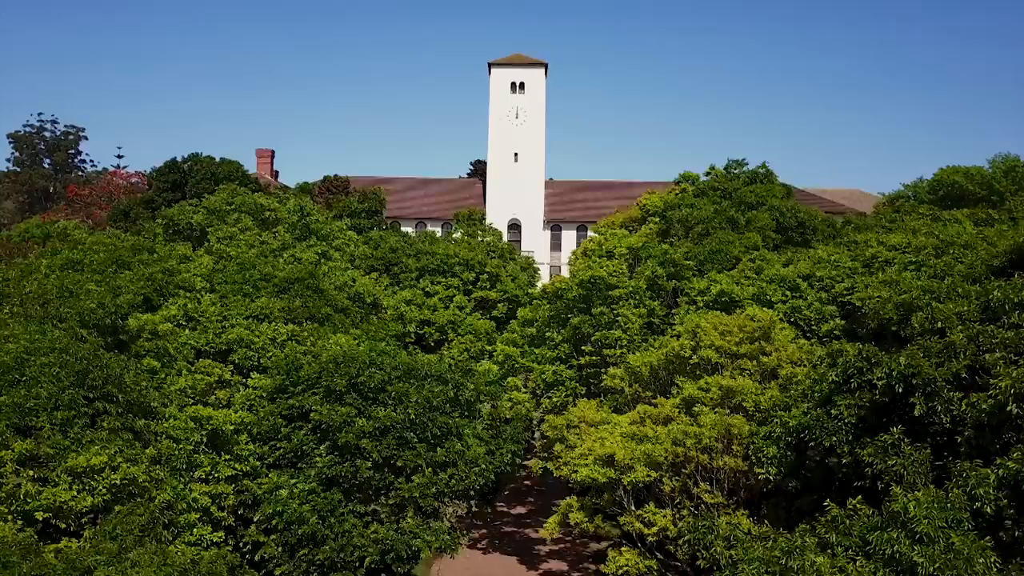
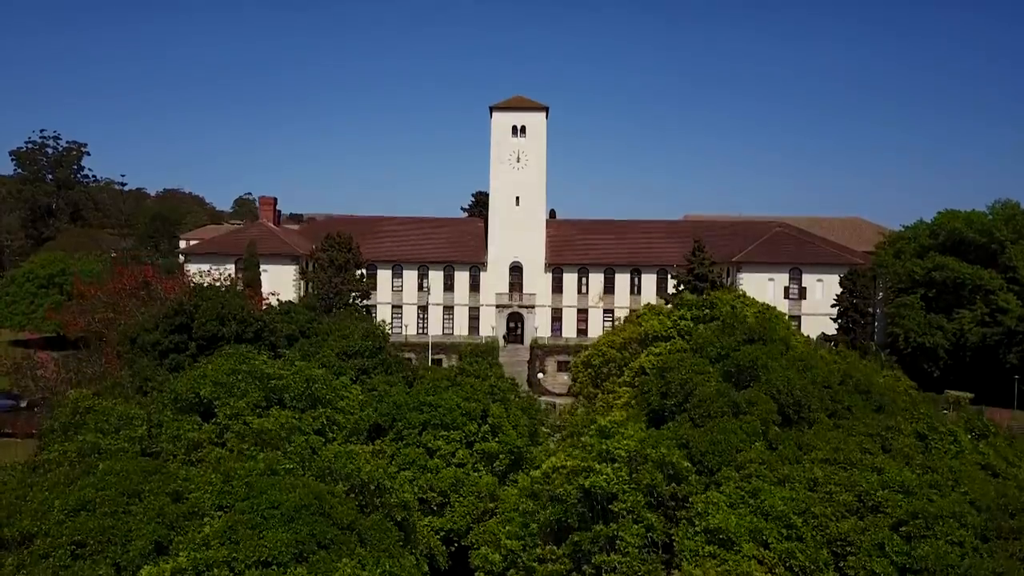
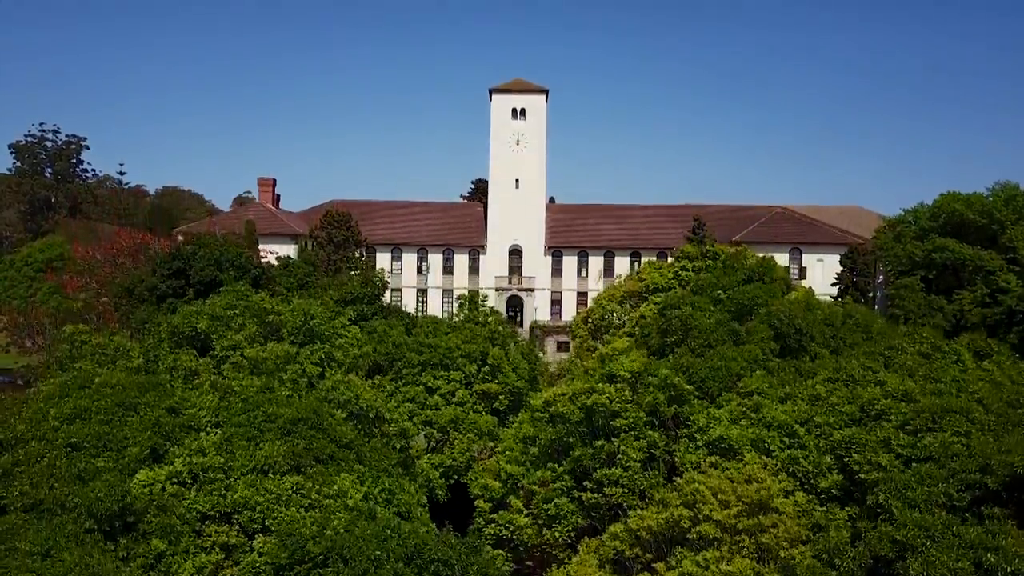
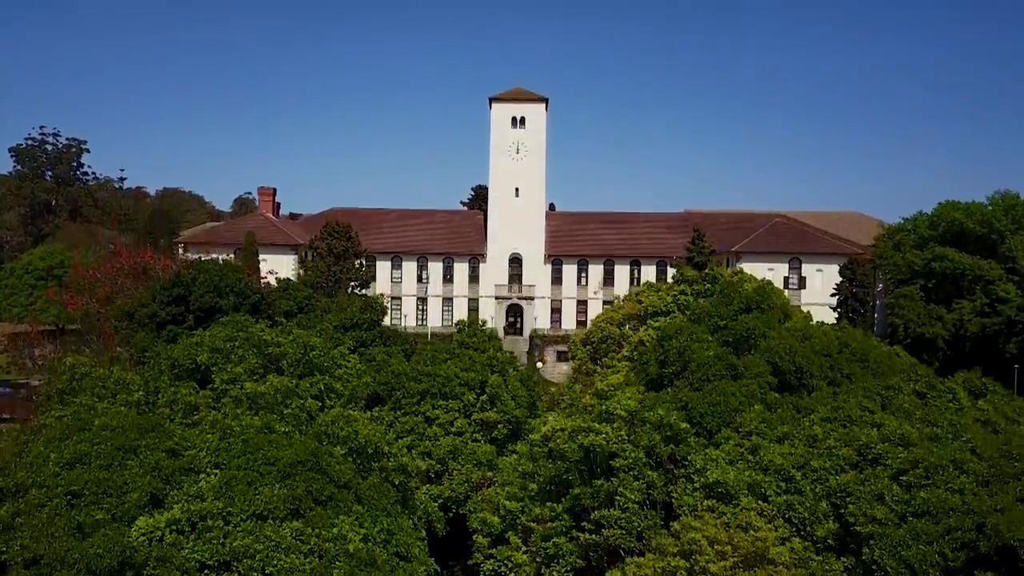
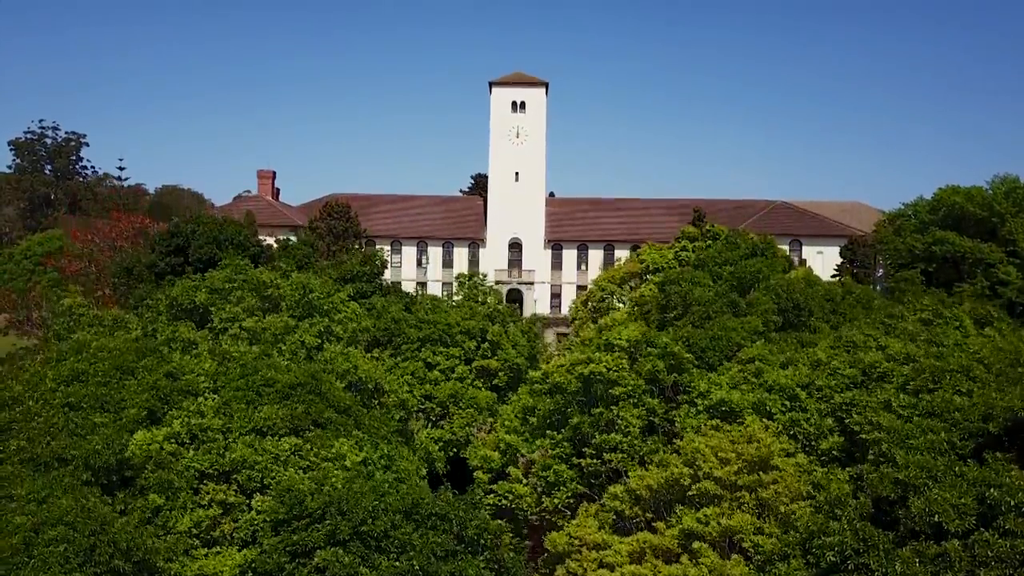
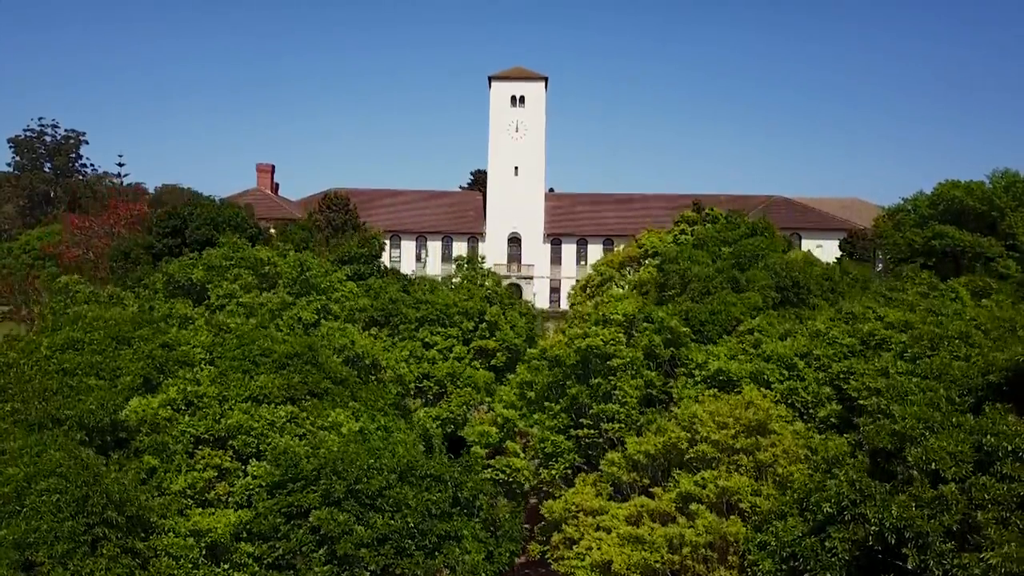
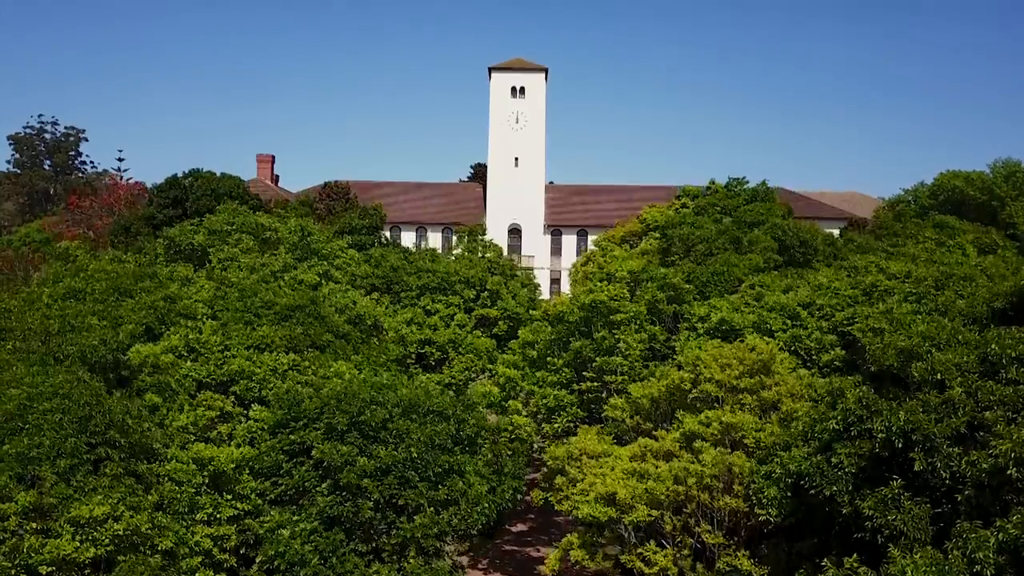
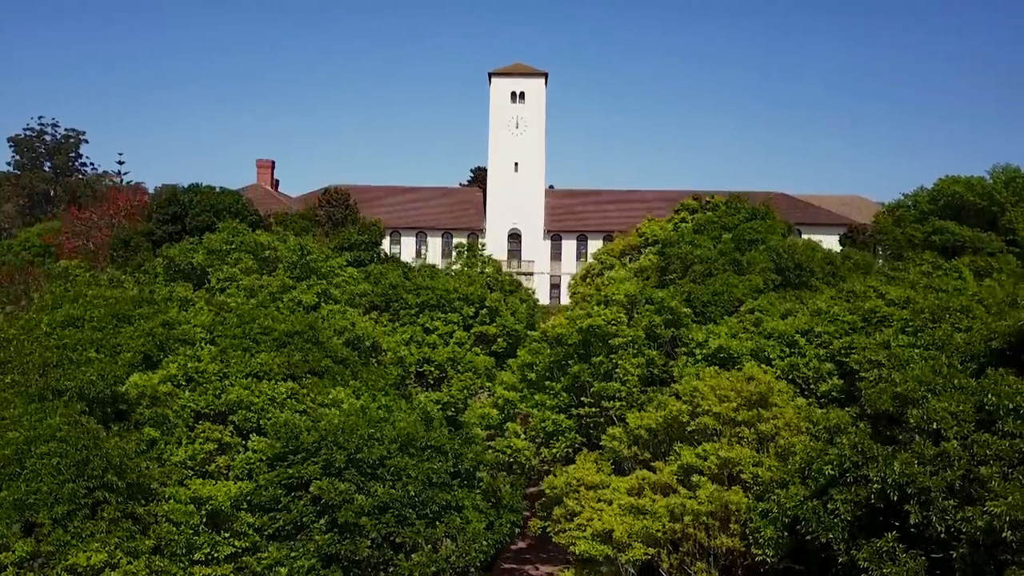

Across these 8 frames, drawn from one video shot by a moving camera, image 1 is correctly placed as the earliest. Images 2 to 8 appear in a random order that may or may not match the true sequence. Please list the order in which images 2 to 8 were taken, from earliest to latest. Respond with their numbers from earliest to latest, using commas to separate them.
7, 8, 6, 5, 3, 4, 2
